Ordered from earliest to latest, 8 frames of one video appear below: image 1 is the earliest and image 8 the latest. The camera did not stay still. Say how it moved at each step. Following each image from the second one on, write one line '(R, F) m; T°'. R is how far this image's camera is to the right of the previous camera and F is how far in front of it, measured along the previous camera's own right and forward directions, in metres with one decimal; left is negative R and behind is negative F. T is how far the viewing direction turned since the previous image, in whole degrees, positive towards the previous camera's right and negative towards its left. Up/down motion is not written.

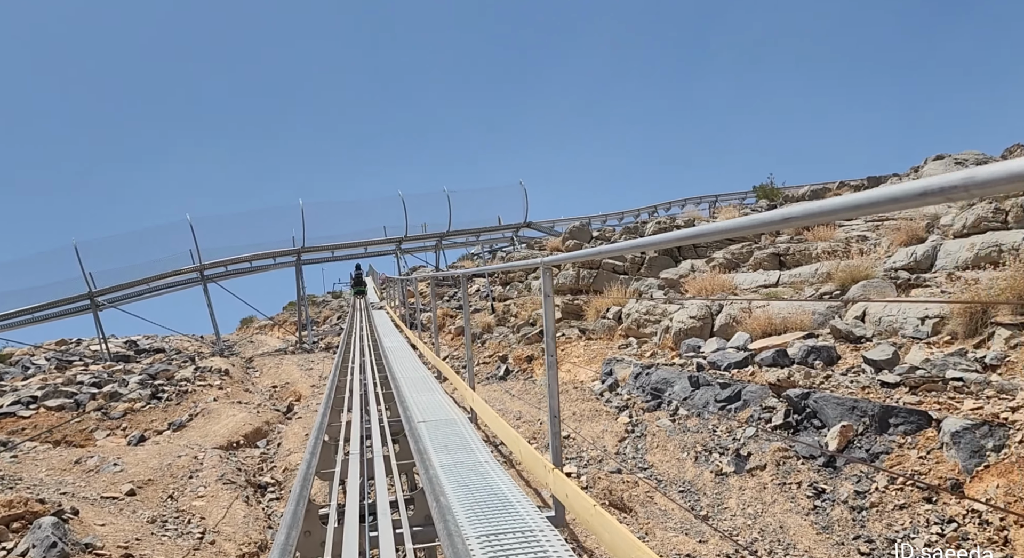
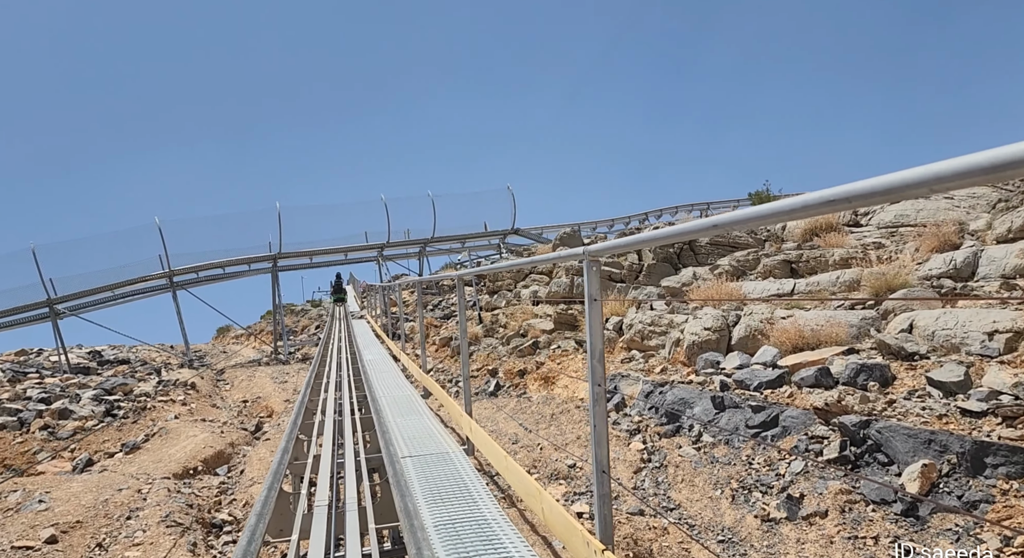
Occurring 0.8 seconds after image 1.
(-0.1, +0.8) m; +1°
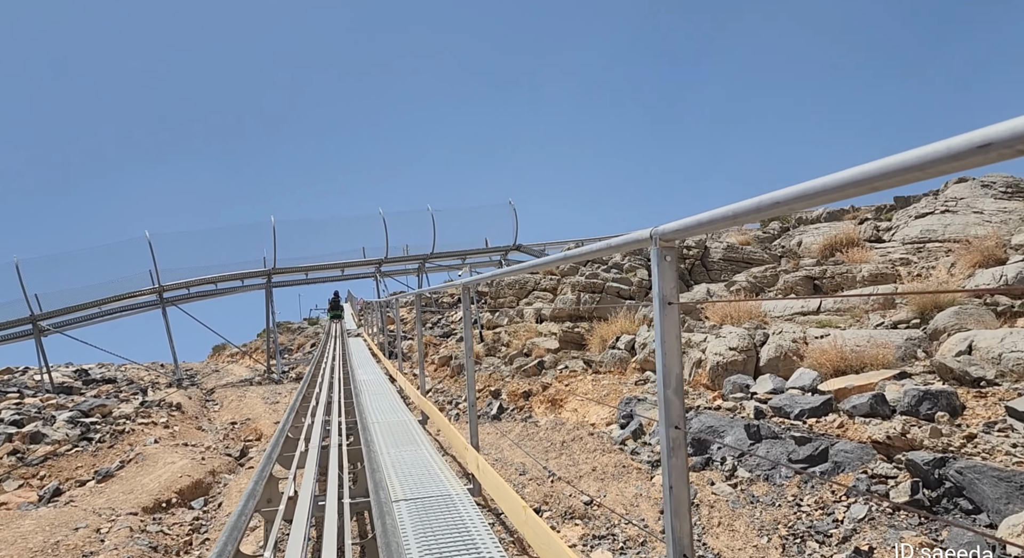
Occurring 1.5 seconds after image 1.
(-0.1, +0.6) m; 0°
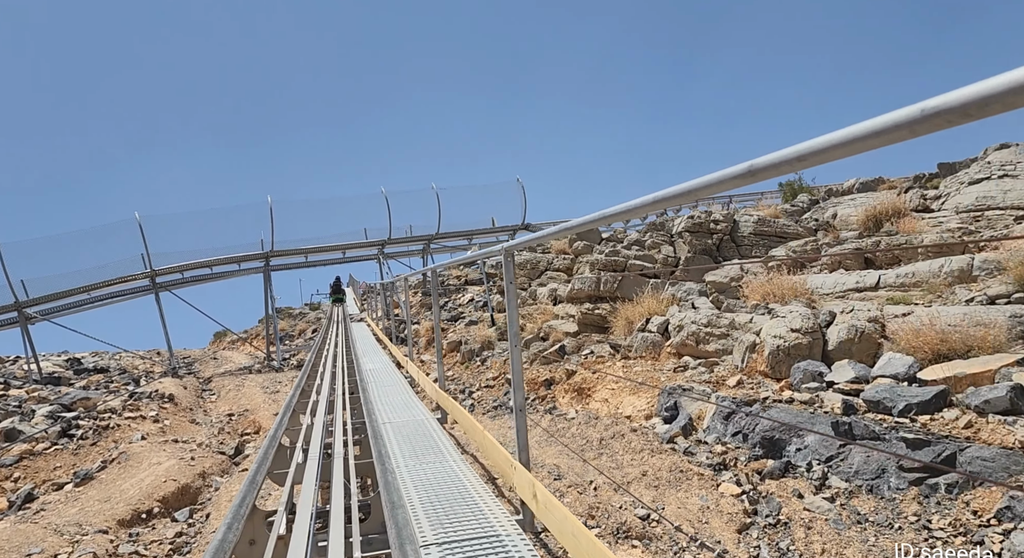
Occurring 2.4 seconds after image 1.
(-0.2, +0.9) m; 0°
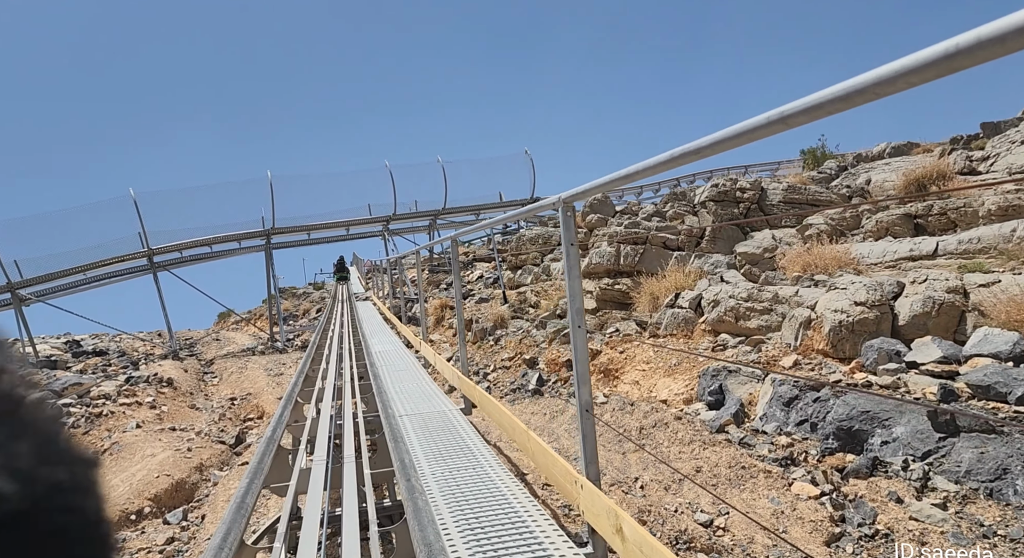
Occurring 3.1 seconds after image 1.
(-0.2, +0.6) m; 0°
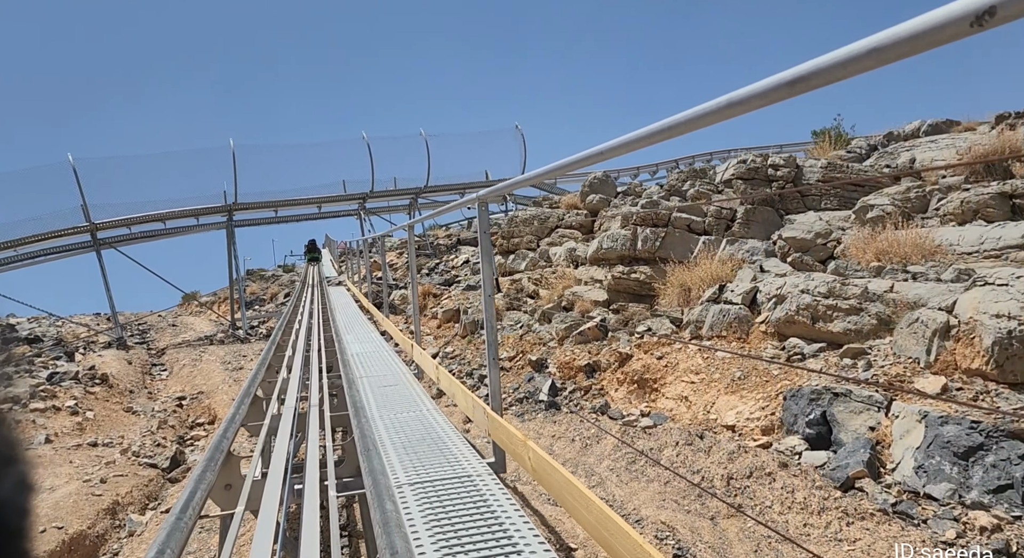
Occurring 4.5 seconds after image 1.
(-0.3, +1.5) m; +2°
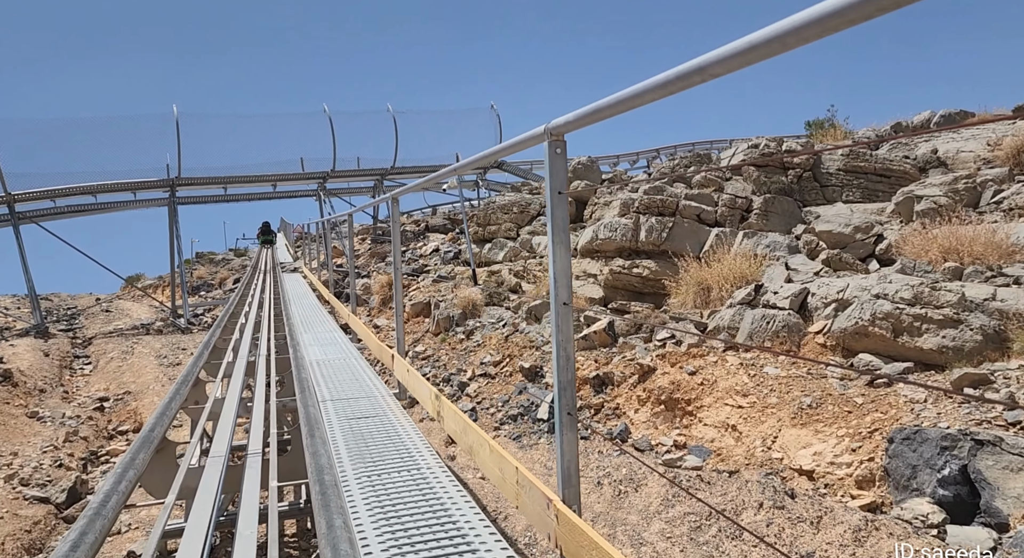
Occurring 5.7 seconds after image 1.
(-0.3, +1.2) m; +3°
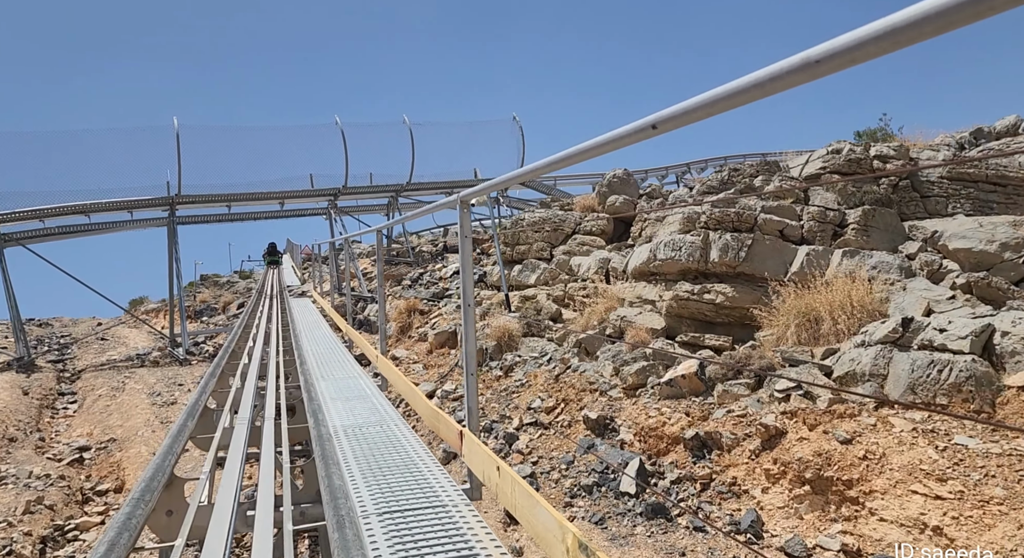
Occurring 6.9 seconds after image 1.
(-0.5, +1.3) m; 0°
